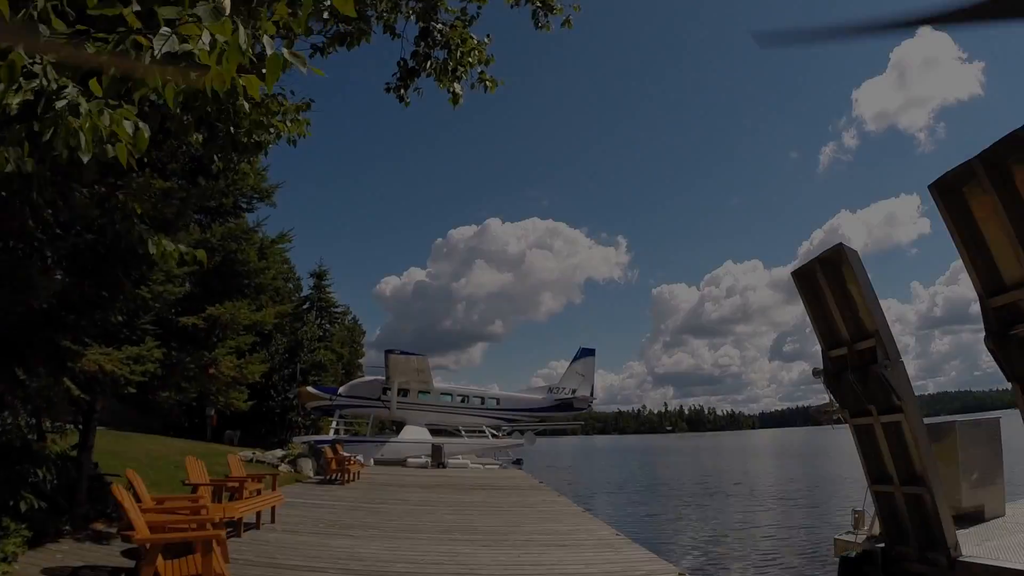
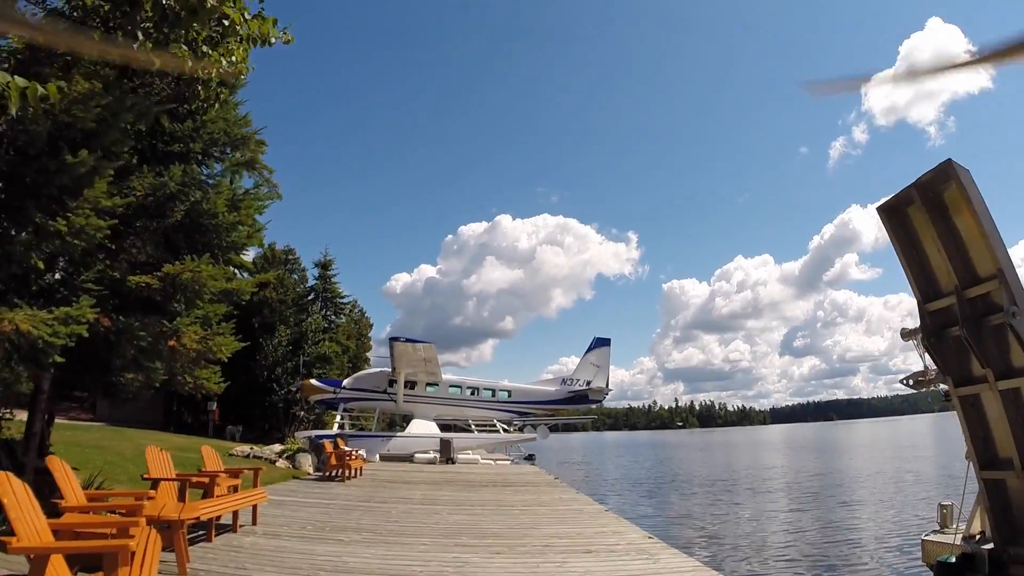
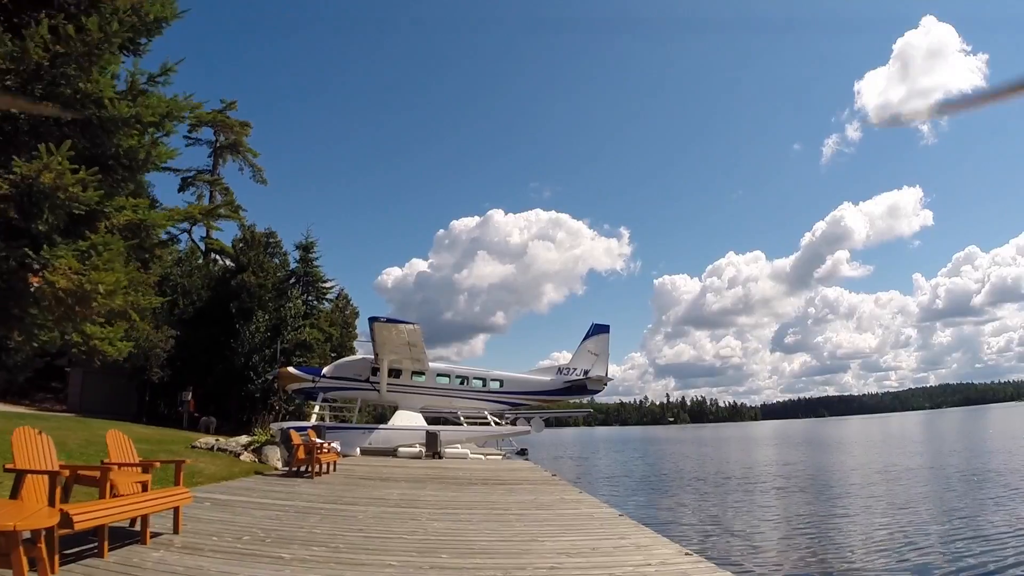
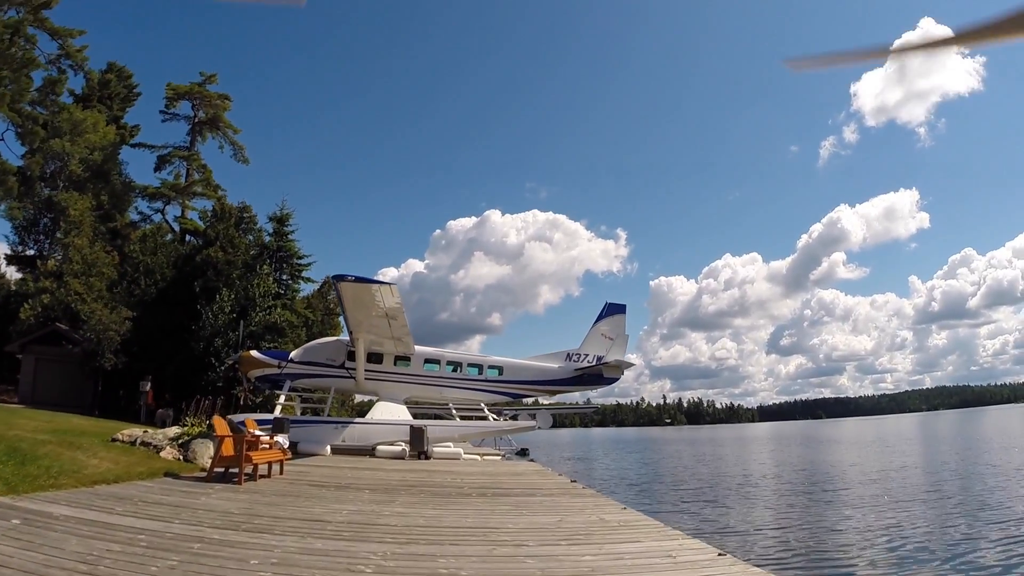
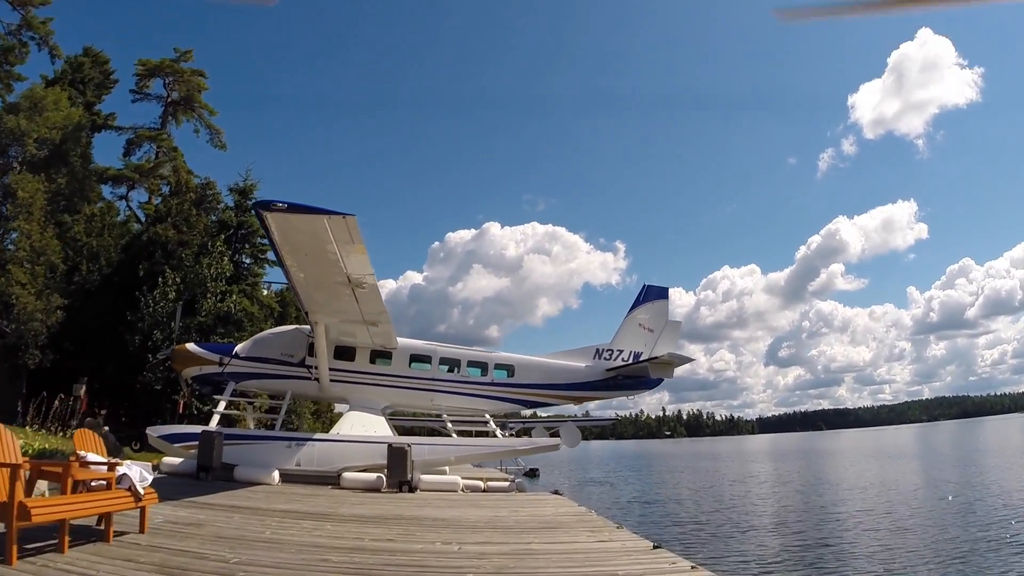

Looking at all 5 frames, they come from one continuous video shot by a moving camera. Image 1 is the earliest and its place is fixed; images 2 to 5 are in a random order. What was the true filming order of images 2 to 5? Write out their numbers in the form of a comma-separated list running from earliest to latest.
2, 3, 4, 5
